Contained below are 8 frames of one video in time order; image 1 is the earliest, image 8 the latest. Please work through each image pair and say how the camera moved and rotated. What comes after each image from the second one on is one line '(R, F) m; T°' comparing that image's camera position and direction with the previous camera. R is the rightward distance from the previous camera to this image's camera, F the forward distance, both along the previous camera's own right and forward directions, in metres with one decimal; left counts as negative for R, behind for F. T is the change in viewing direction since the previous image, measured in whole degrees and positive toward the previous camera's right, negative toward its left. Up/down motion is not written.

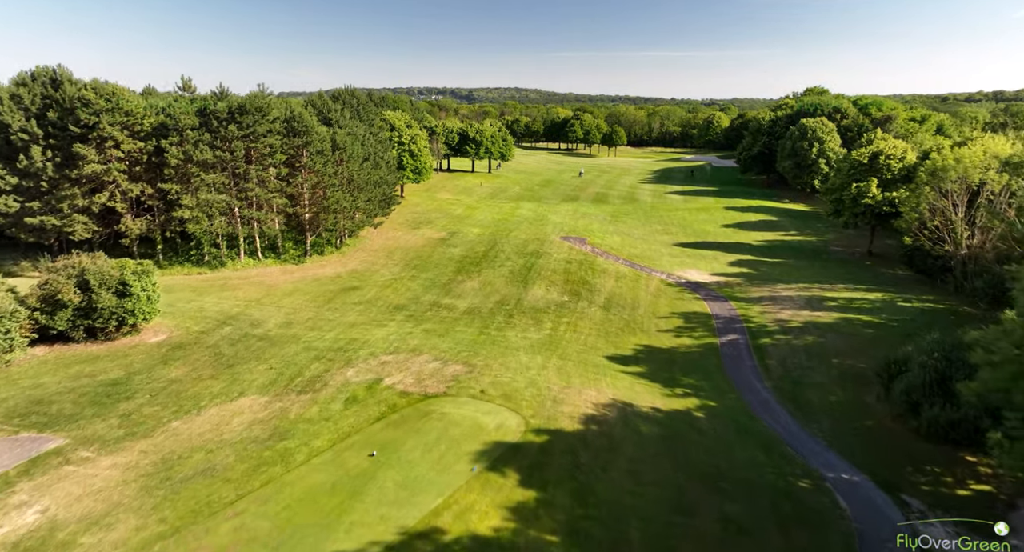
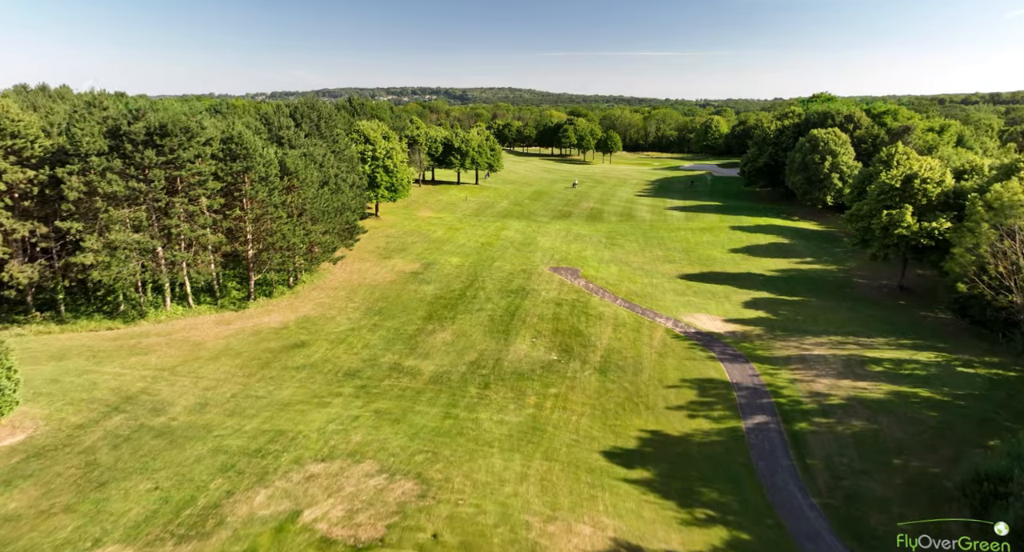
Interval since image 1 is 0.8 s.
(+0.8, +4.8) m; +1°
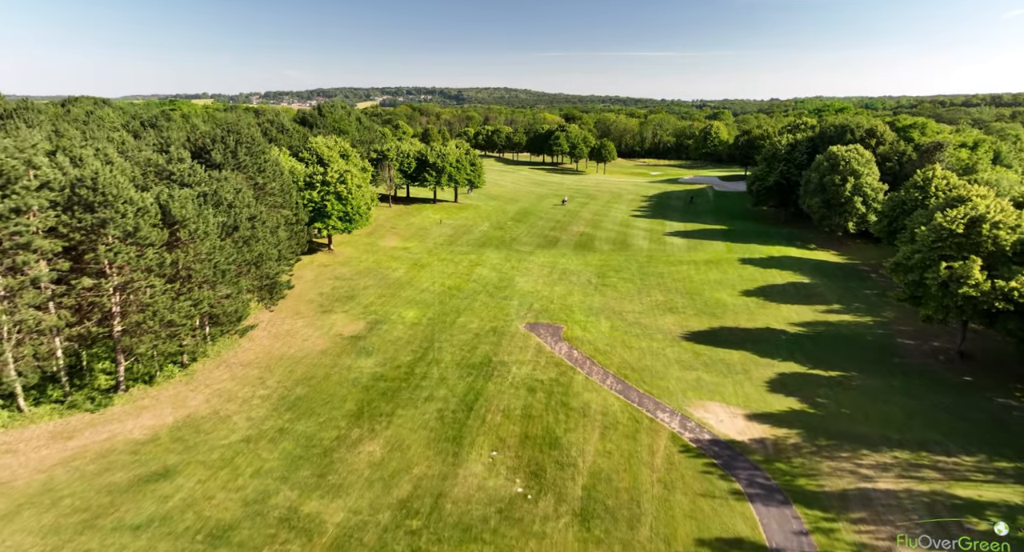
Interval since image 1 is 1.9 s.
(+1.6, +6.8) m; 0°
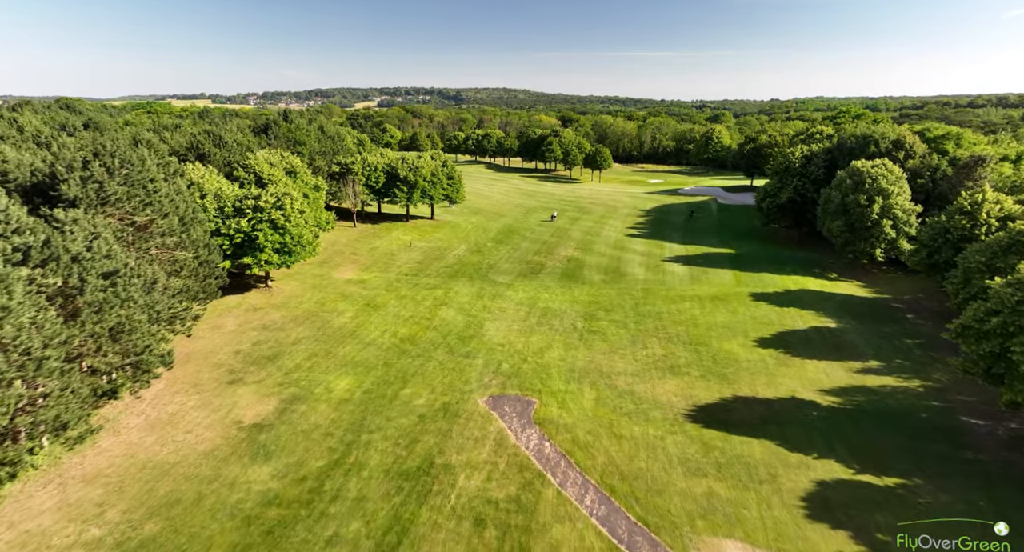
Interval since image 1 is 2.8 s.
(+1.9, +6.4) m; 0°
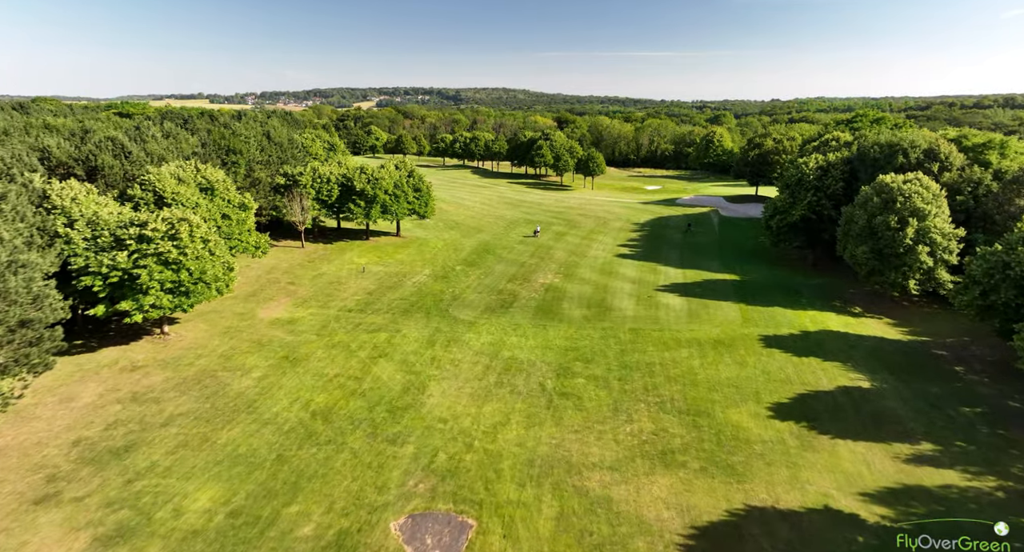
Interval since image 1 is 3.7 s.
(+2.4, +6.7) m; 0°
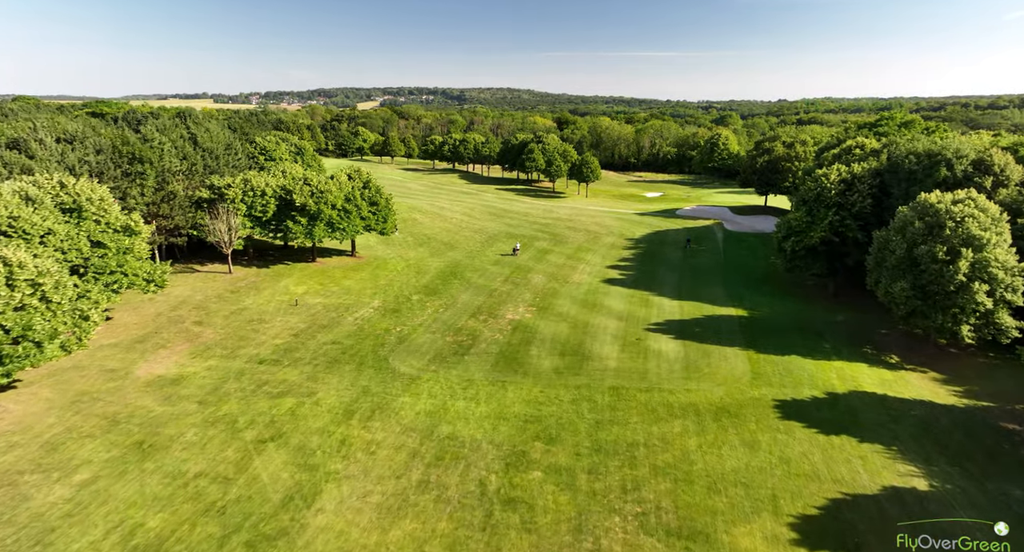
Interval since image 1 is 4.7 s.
(+2.8, +7.0) m; 0°
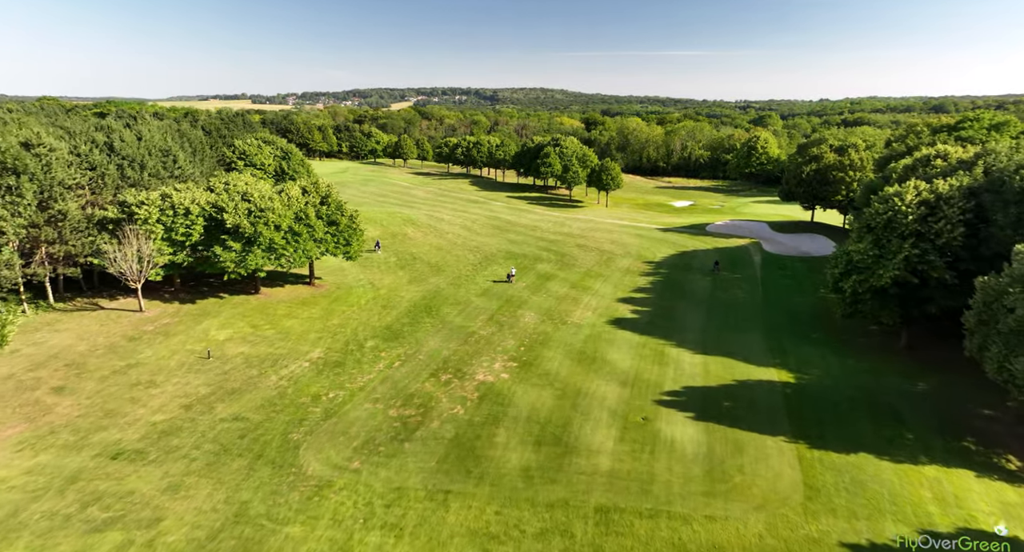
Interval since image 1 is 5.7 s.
(+3.1, +8.3) m; -3°
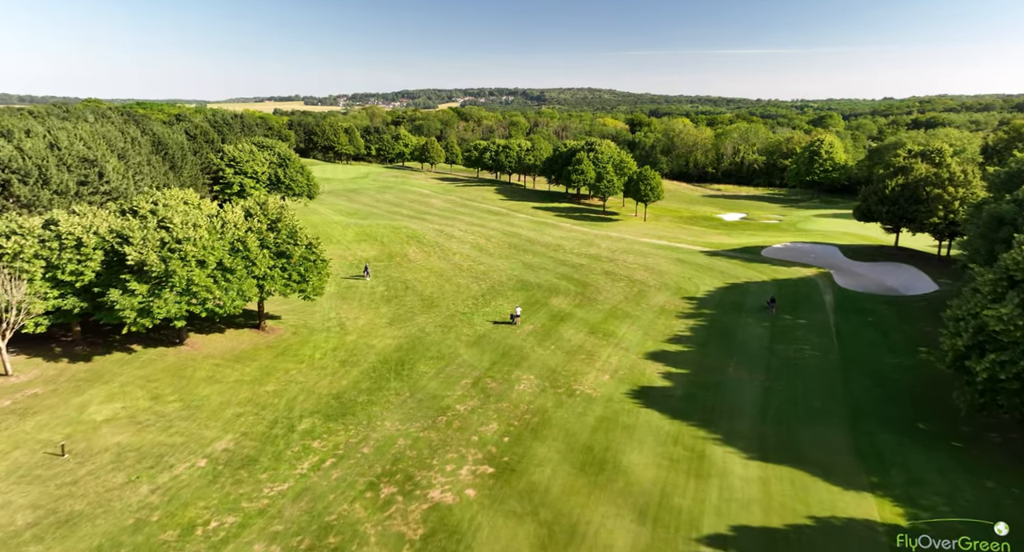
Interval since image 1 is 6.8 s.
(+2.6, +8.8) m; -5°
